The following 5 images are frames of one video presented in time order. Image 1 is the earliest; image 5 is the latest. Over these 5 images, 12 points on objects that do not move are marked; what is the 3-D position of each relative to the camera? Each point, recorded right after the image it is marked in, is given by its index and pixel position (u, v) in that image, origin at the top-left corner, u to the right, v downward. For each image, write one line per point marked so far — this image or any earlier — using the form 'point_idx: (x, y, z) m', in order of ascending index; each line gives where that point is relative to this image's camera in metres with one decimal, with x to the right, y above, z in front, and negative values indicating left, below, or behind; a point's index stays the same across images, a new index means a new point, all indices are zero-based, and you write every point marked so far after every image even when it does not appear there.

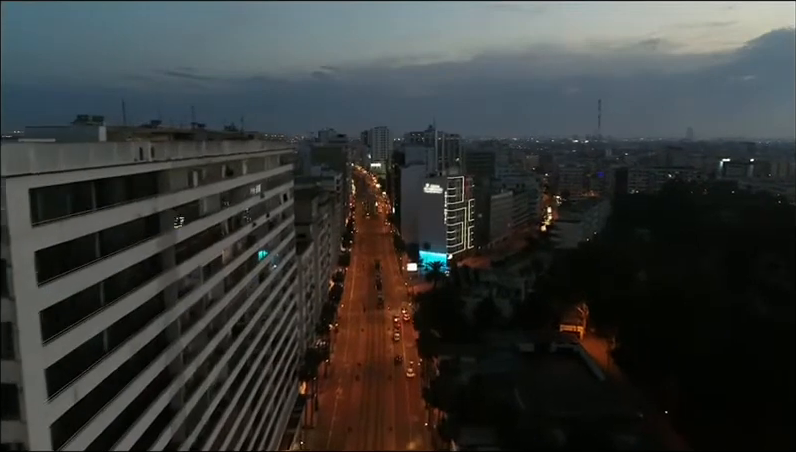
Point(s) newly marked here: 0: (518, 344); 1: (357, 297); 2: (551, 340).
0: (+1.4, -1.4, +7.5) m
1: (-0.7, -1.3, +11.5) m
2: (+1.9, -1.4, +7.8) m
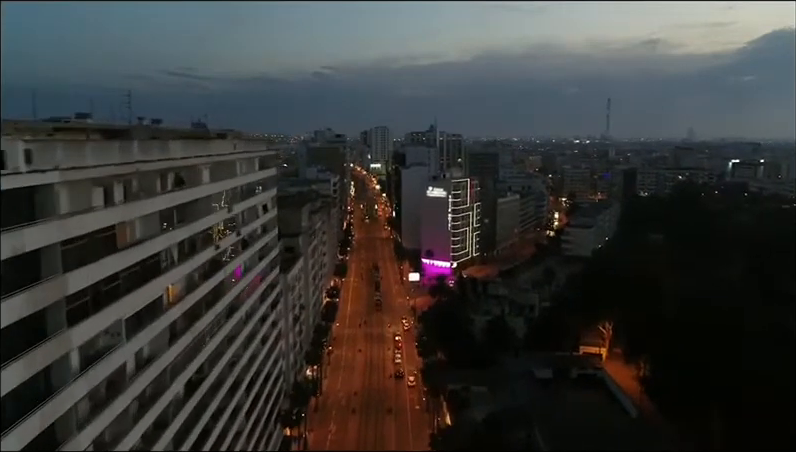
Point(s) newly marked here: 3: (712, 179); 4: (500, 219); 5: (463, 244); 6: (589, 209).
0: (+1.5, -1.5, +6.6) m
1: (-0.7, -1.4, +10.7) m
2: (+1.9, -1.6, +6.9) m
3: (+7.8, +1.2, +15.7) m
4: (+3.4, +0.2, +19.9) m
5: (+2.0, -0.7, +17.2) m
6: (+4.7, +0.4, +15.7) m
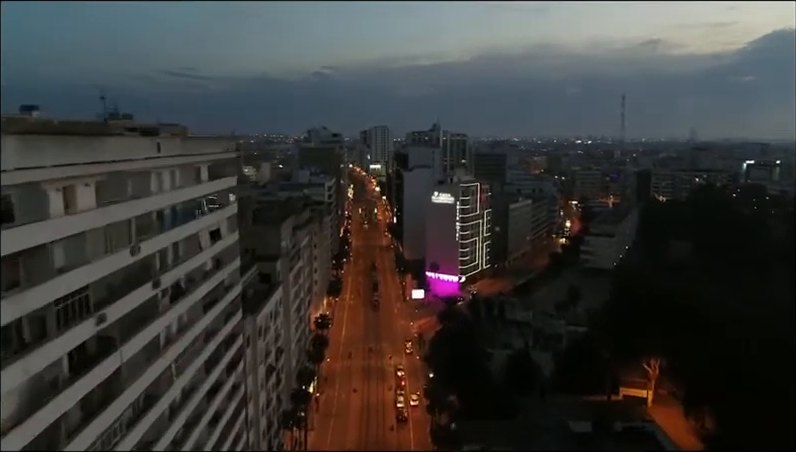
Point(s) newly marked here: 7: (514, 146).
0: (+1.5, -1.7, +5.4) m
1: (-0.7, -1.6, +9.4) m
2: (+2.0, -1.7, +5.7) m
3: (+7.8, +1.0, +14.4) m
4: (+3.4, 0.0, +18.7) m
5: (+2.0, -0.8, +16.0) m
6: (+4.8, +0.2, +14.5) m
7: (+3.6, +2.5, +19.1) m
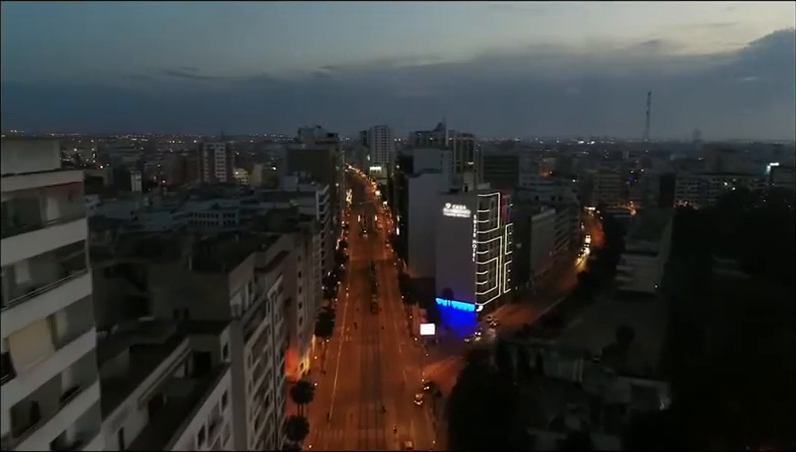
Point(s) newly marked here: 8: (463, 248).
0: (+1.5, -2.0, +3.6) m
1: (-0.6, -1.9, +7.7) m
2: (+2.0, -2.0, +3.9) m
3: (+7.9, +0.8, +12.7) m
4: (+3.5, -0.2, +17.0) m
5: (+2.1, -1.1, +14.2) m
6: (+4.8, 0.0, +12.7) m
7: (+3.6, +2.2, +17.4) m
8: (+1.4, -0.3, +15.1) m
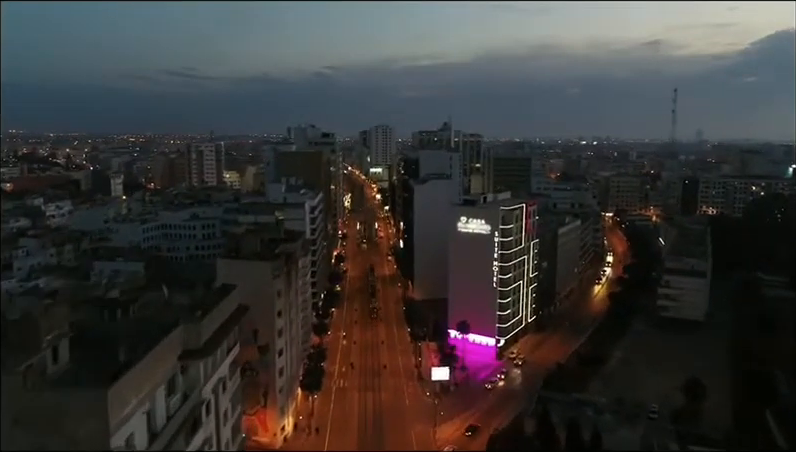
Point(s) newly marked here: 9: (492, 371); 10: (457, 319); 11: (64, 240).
0: (+1.6, -2.2, +2.2) m
1: (-0.6, -2.1, +6.2) m
2: (+2.1, -2.2, +2.5) m
3: (+8.0, +0.6, +11.2) m
4: (+3.6, -0.4, +15.5) m
5: (+2.1, -1.3, +12.8) m
6: (+4.9, -0.2, +11.3) m
7: (+3.7, +2.0, +16.0) m
8: (+1.5, -0.5, +13.6) m
9: (+1.2, -1.8, +8.0) m
10: (+1.0, -1.5, +13.6) m
11: (-5.5, -0.2, +10.2) m
